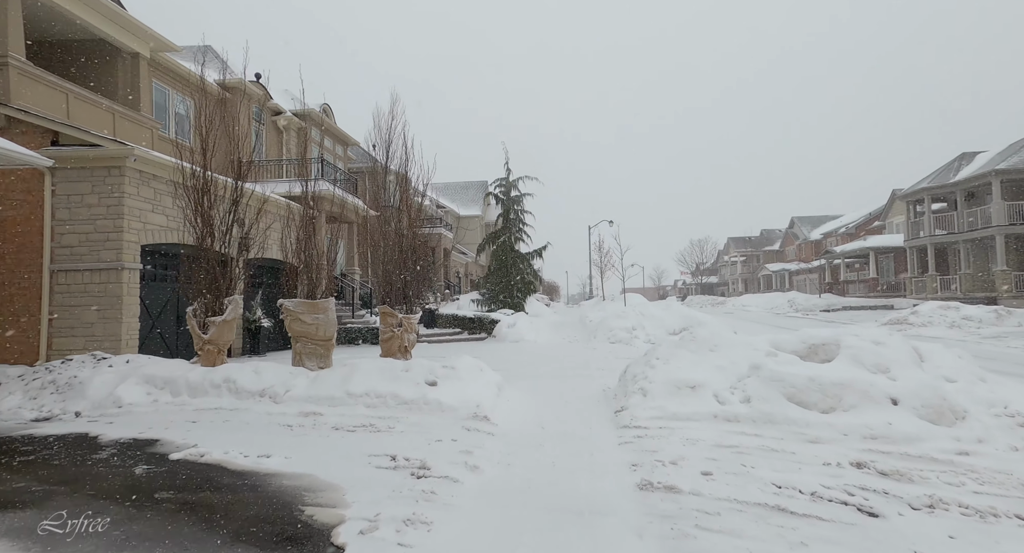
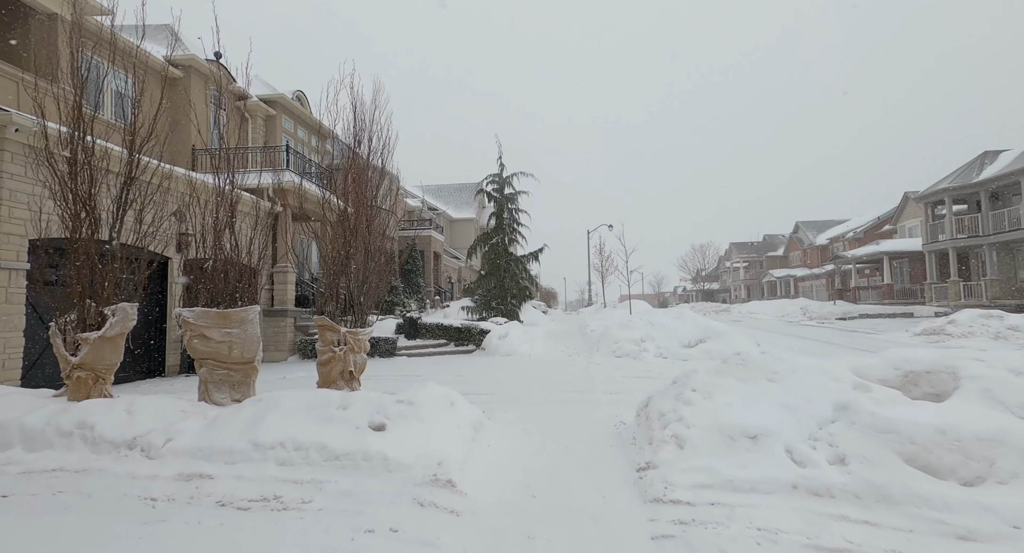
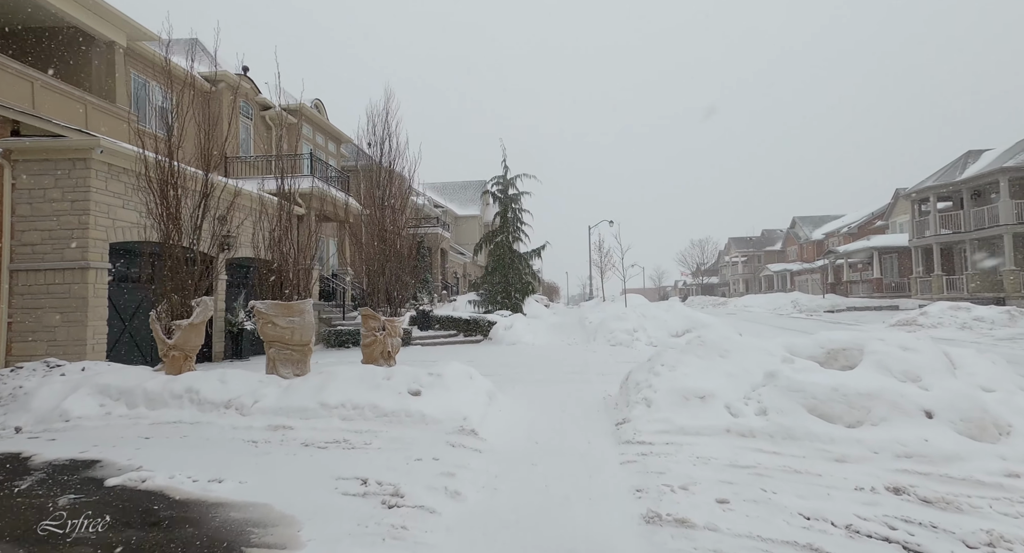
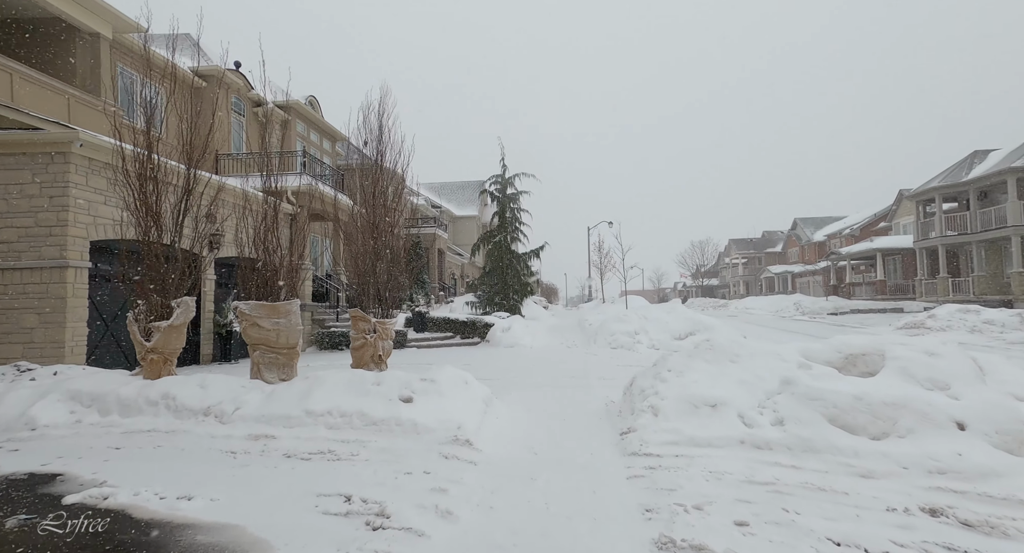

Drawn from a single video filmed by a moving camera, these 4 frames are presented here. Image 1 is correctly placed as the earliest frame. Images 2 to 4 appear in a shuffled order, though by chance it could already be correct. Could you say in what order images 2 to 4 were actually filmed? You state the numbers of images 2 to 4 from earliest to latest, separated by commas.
3, 4, 2
